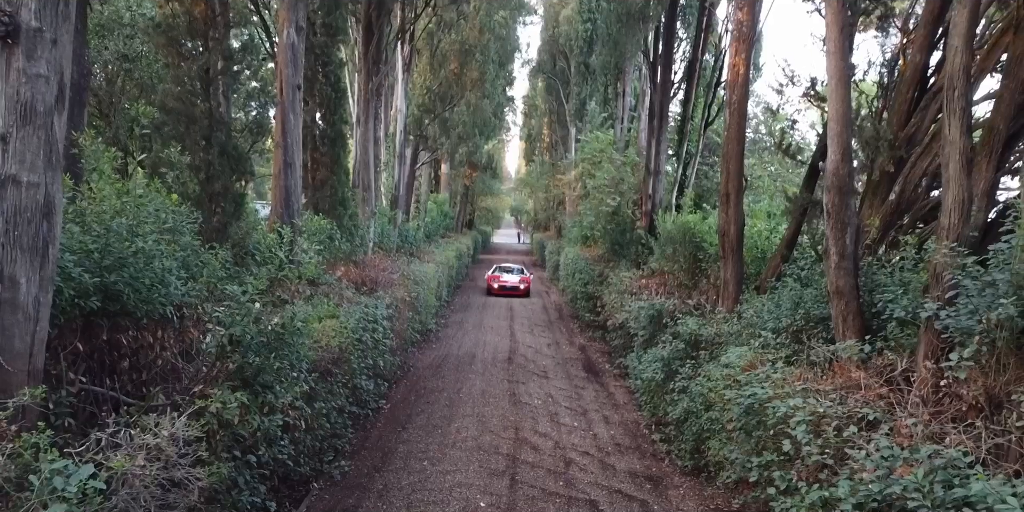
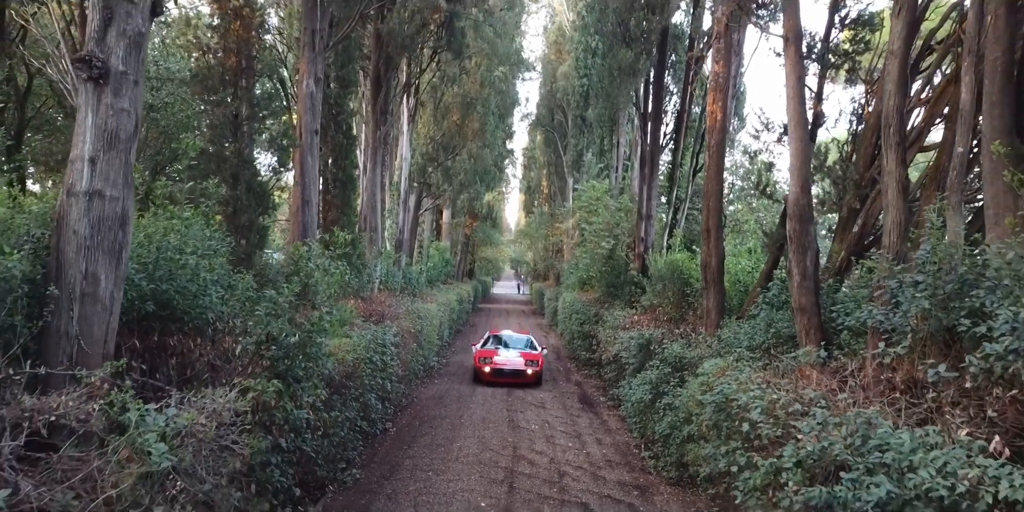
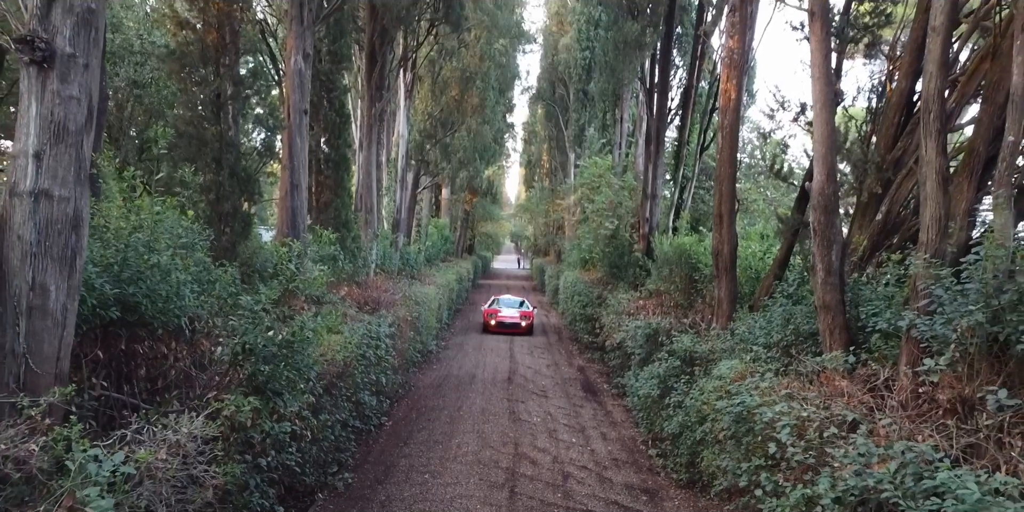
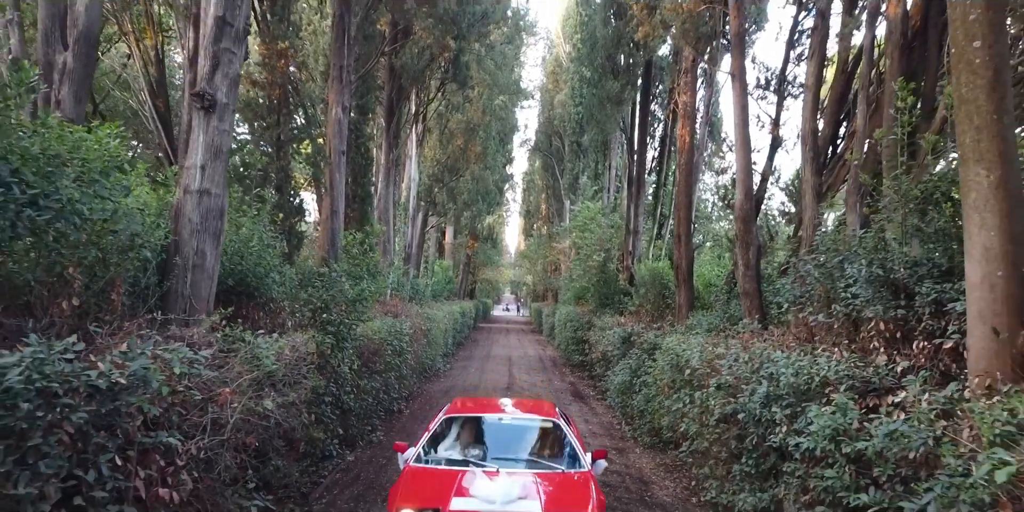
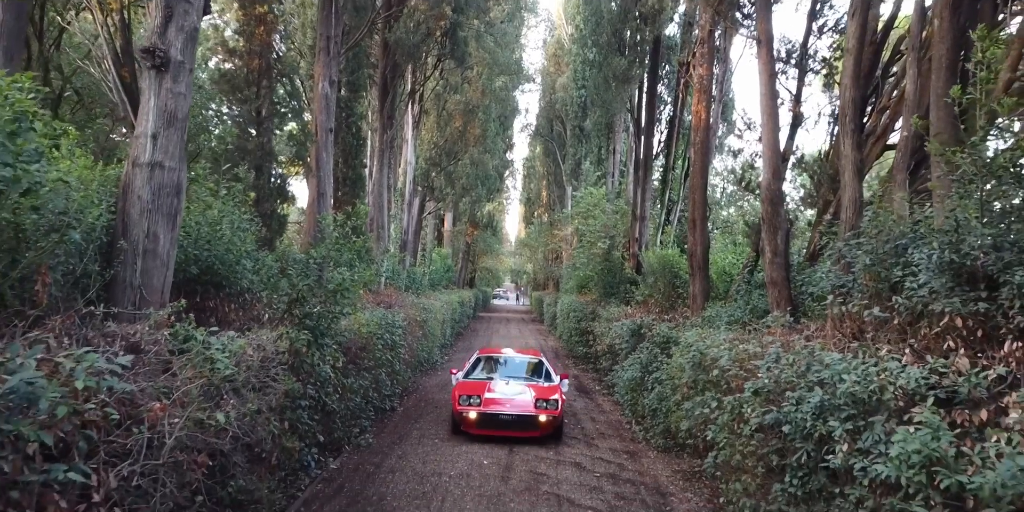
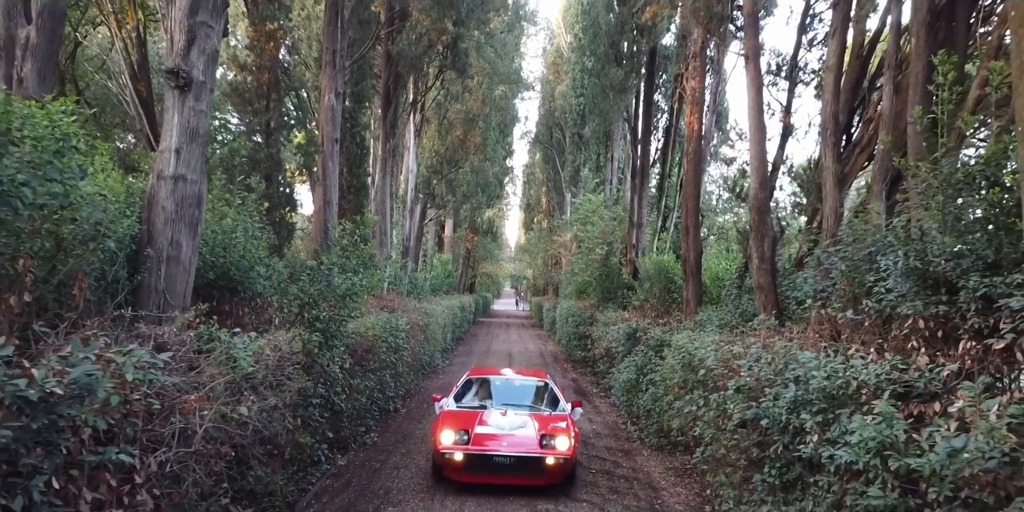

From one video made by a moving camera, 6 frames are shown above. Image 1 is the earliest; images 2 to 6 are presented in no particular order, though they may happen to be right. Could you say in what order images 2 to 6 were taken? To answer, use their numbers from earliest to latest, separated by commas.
3, 2, 5, 6, 4
